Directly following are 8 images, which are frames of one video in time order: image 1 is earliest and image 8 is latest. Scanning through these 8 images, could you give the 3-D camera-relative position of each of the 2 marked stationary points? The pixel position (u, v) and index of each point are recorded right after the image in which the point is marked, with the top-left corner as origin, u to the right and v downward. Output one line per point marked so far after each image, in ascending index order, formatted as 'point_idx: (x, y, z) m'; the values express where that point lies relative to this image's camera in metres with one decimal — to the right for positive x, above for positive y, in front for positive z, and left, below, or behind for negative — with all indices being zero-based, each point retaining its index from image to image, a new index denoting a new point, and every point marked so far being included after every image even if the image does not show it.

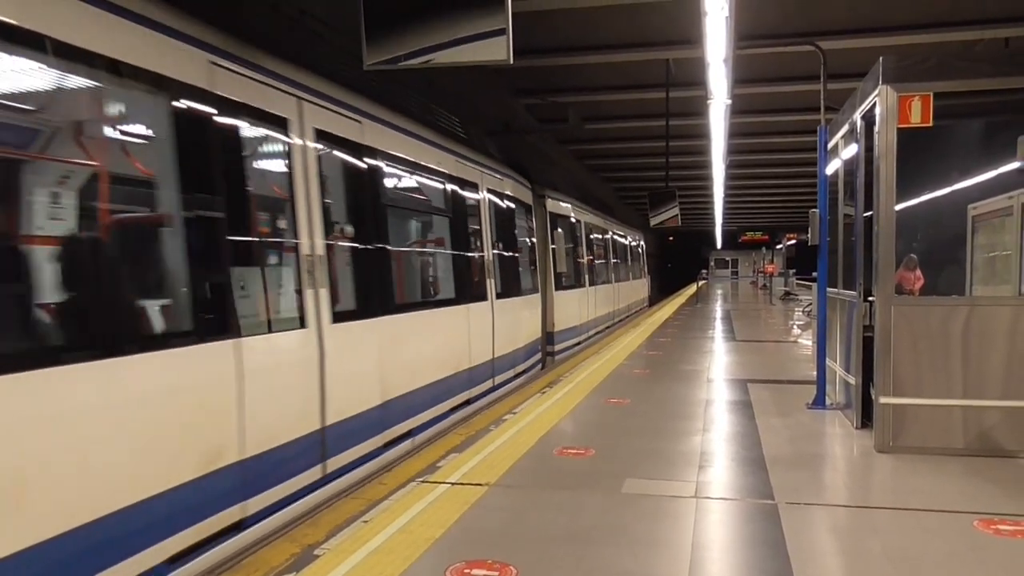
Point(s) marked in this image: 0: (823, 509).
0: (+2.0, -1.4, +4.9) m
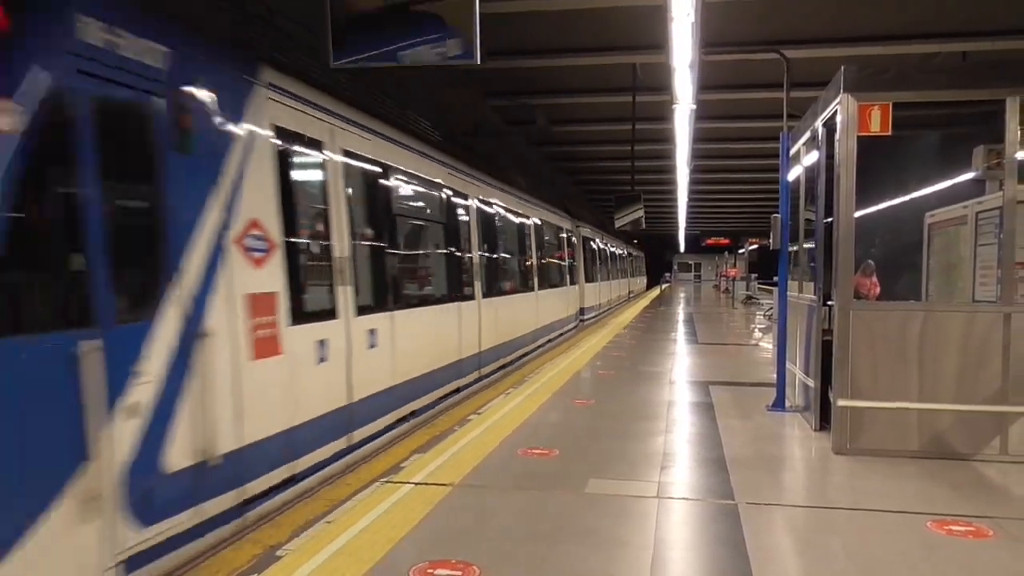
0: (+1.7, -1.4, +5.0) m
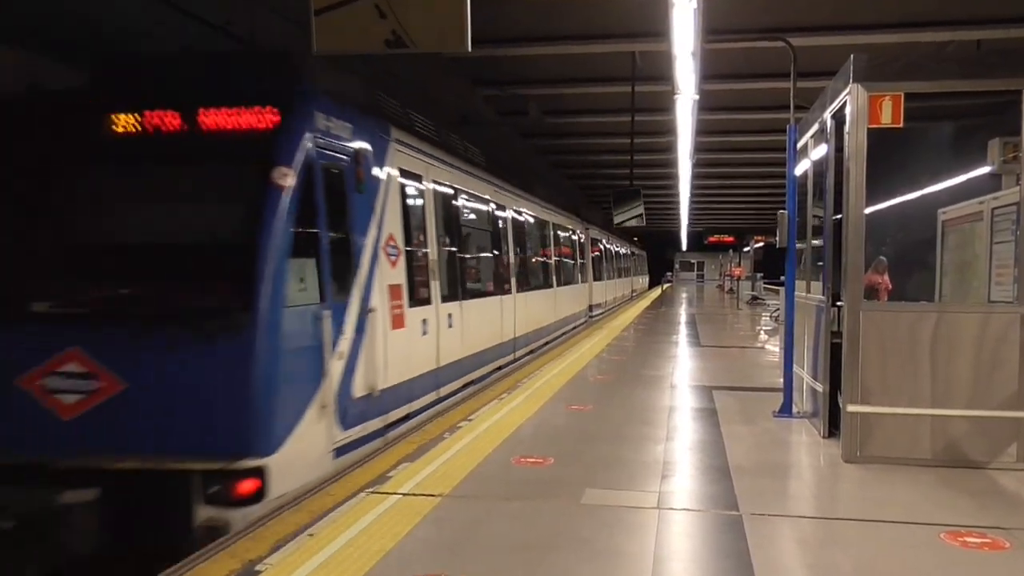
0: (+1.7, -1.4, +4.7) m
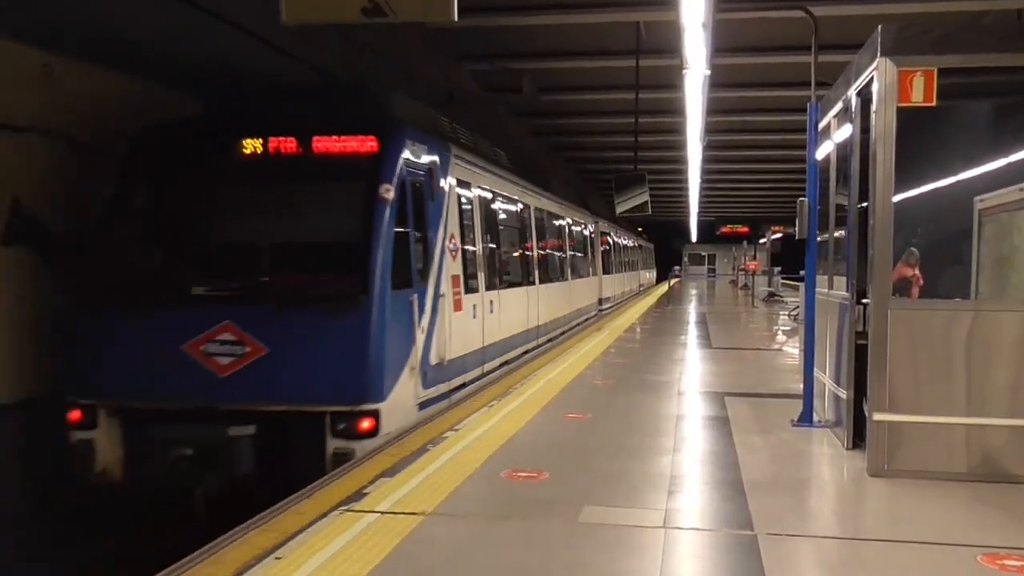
0: (+1.6, -1.4, +4.2) m
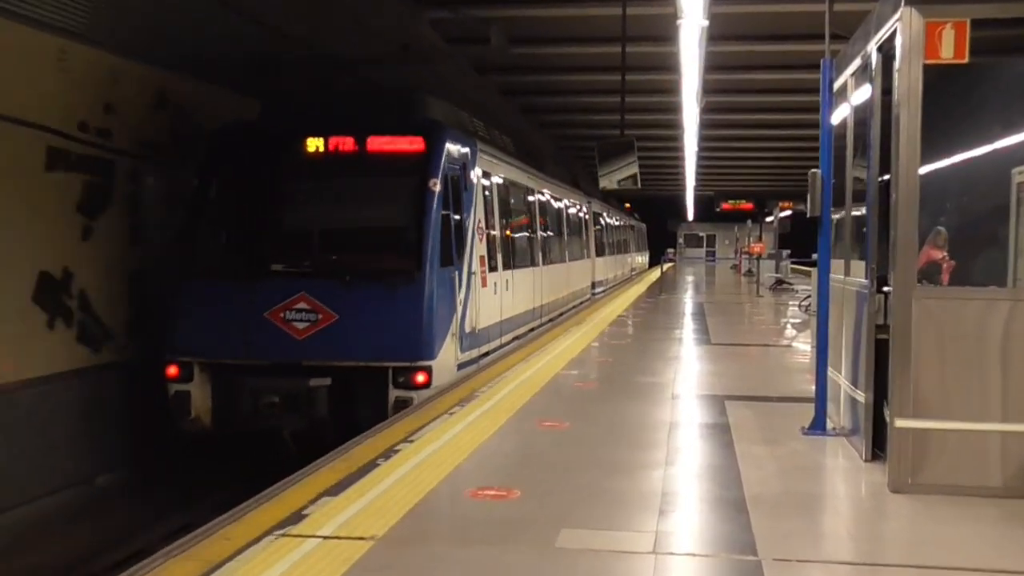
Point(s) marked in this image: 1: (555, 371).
0: (+1.4, -1.3, +3.5) m
1: (+0.5, -0.9, +8.4) m
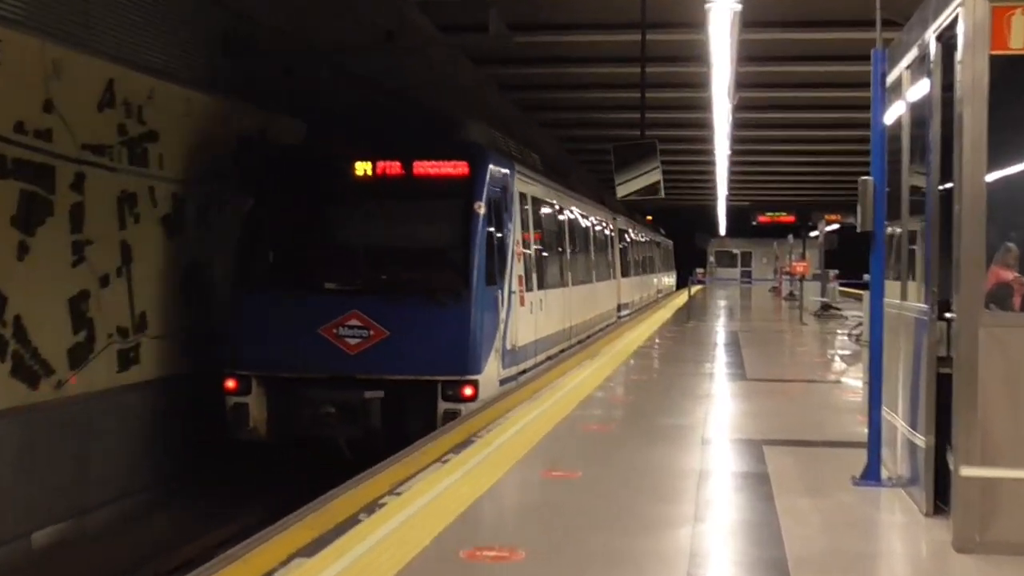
0: (+1.5, -1.5, +2.9) m
1: (+0.5, -1.0, +7.8) m
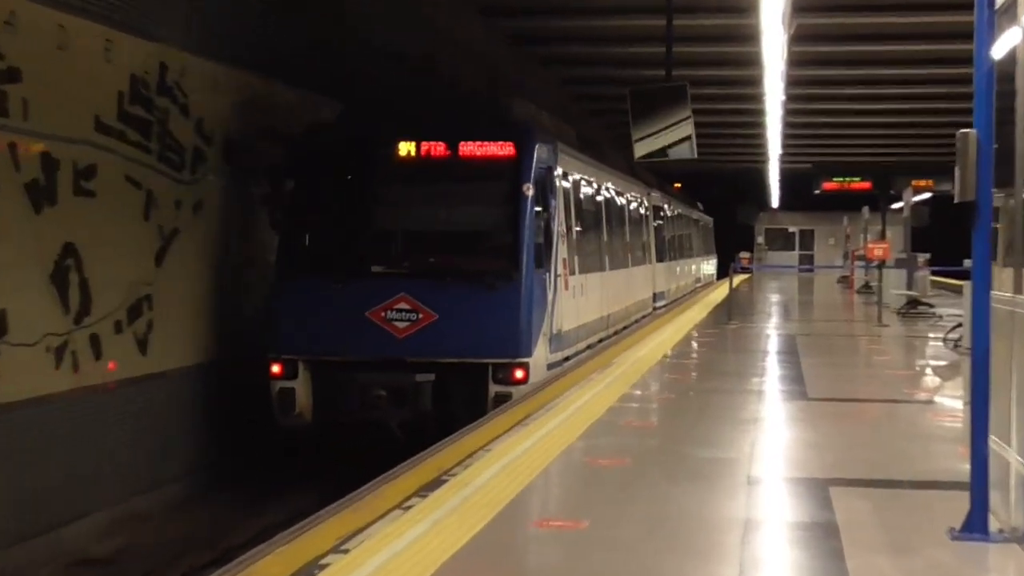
0: (+1.4, -1.4, +2.0) m
1: (+0.6, -1.0, +6.9) m
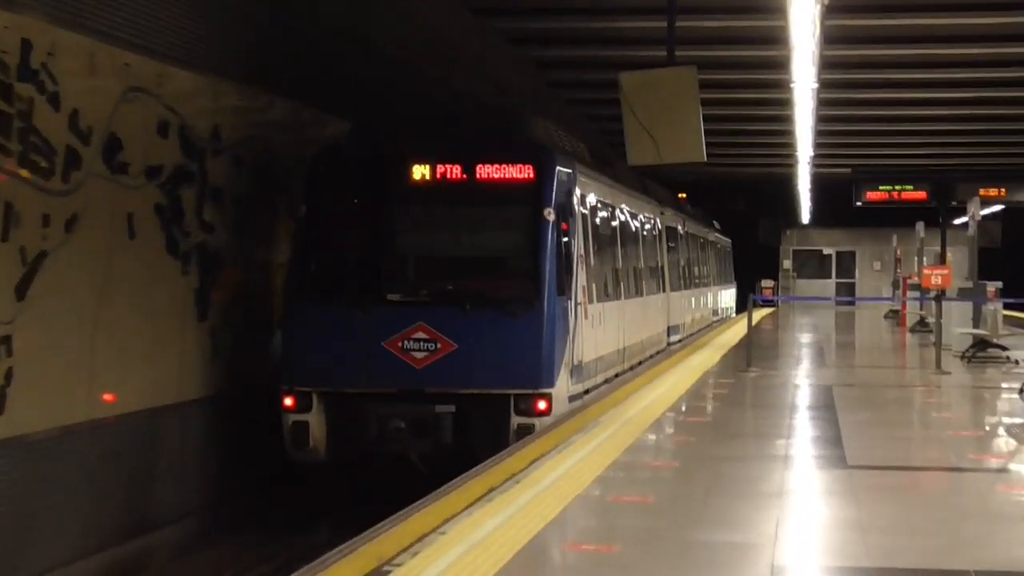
0: (+1.3, -1.5, +1.3) m
1: (+0.5, -1.2, +6.3) m
